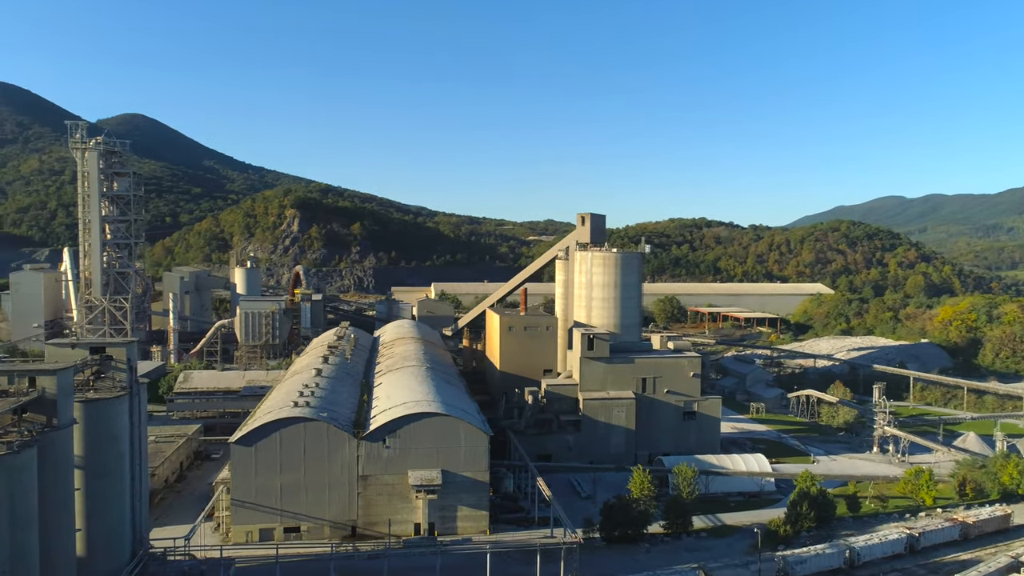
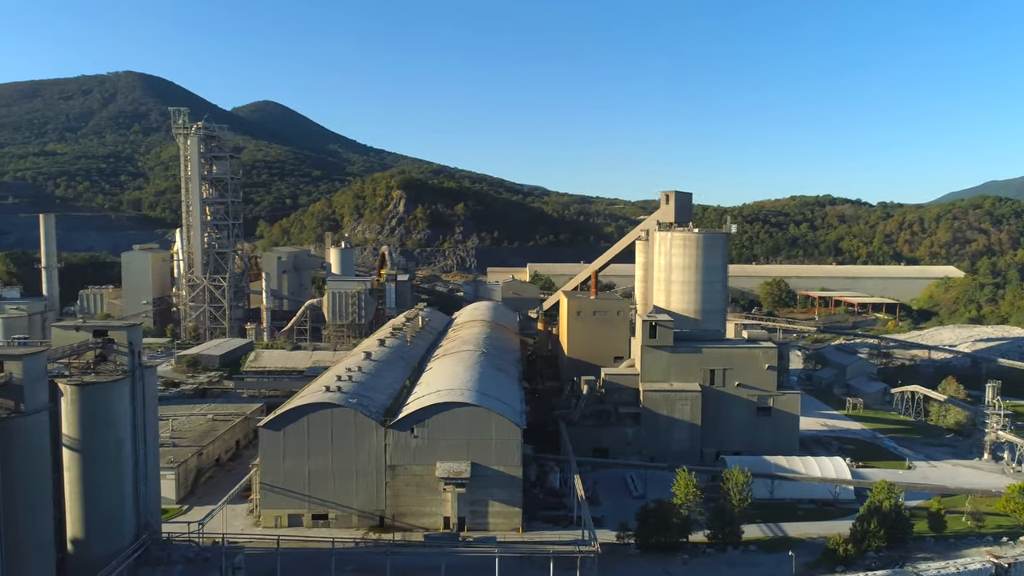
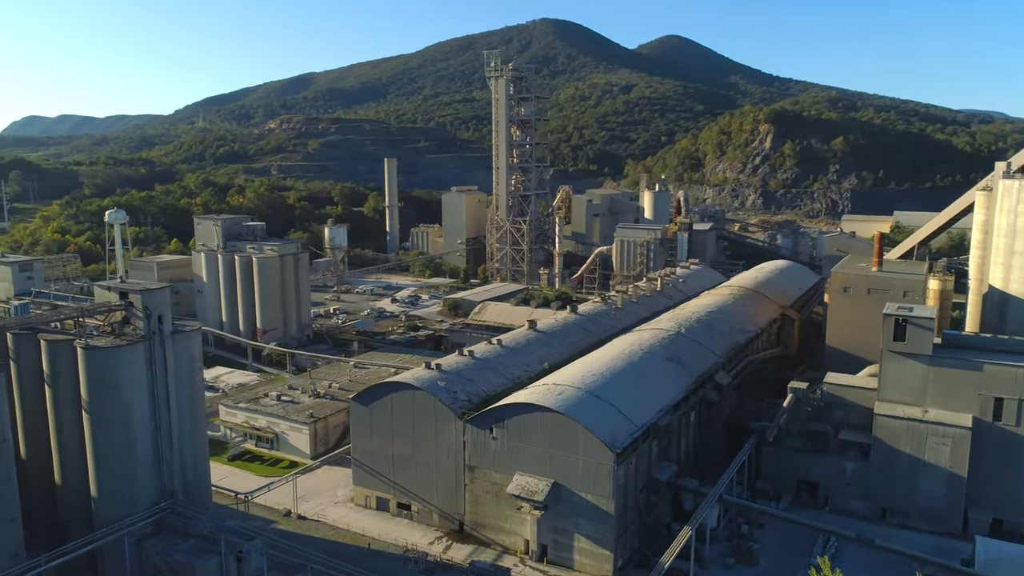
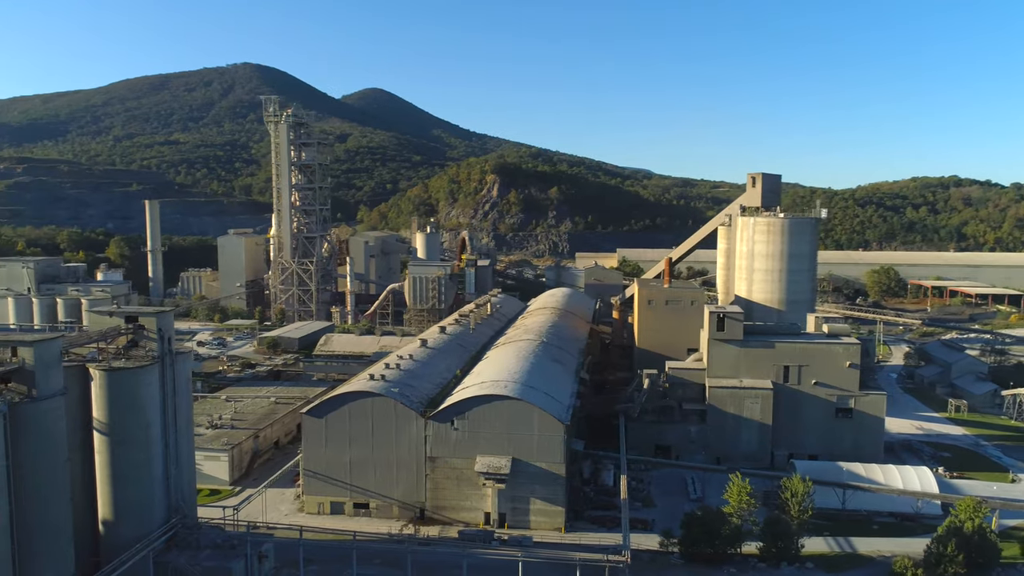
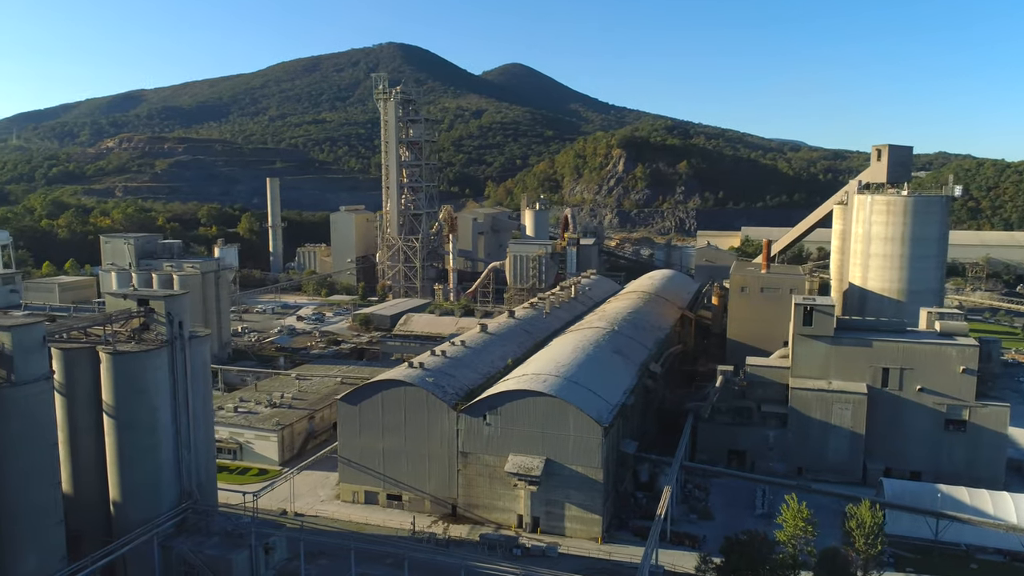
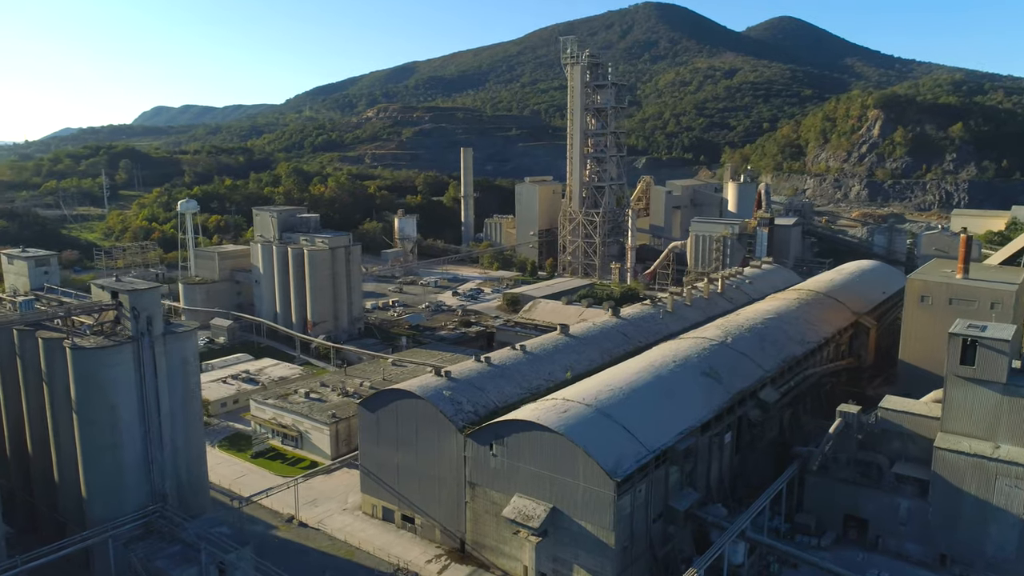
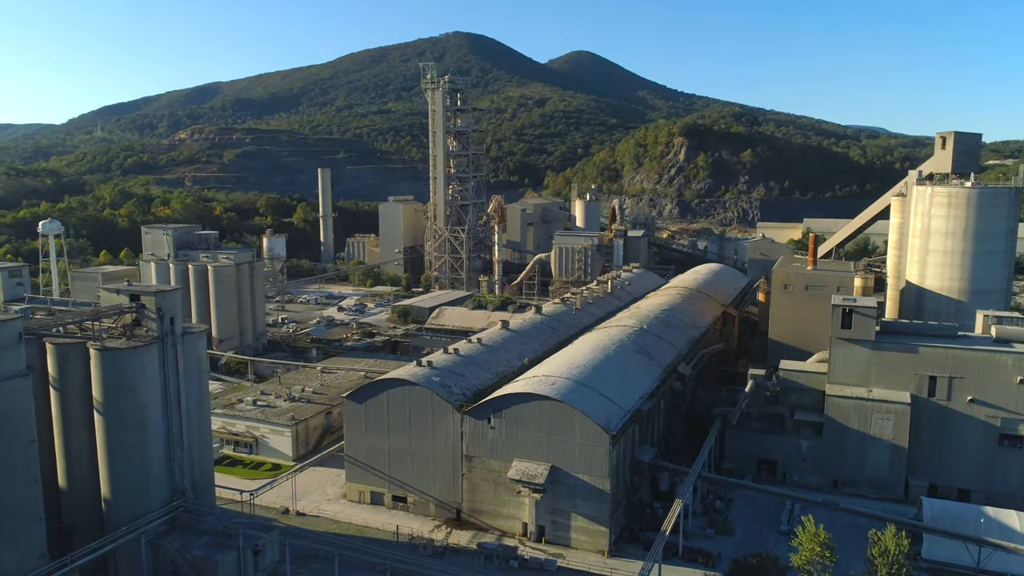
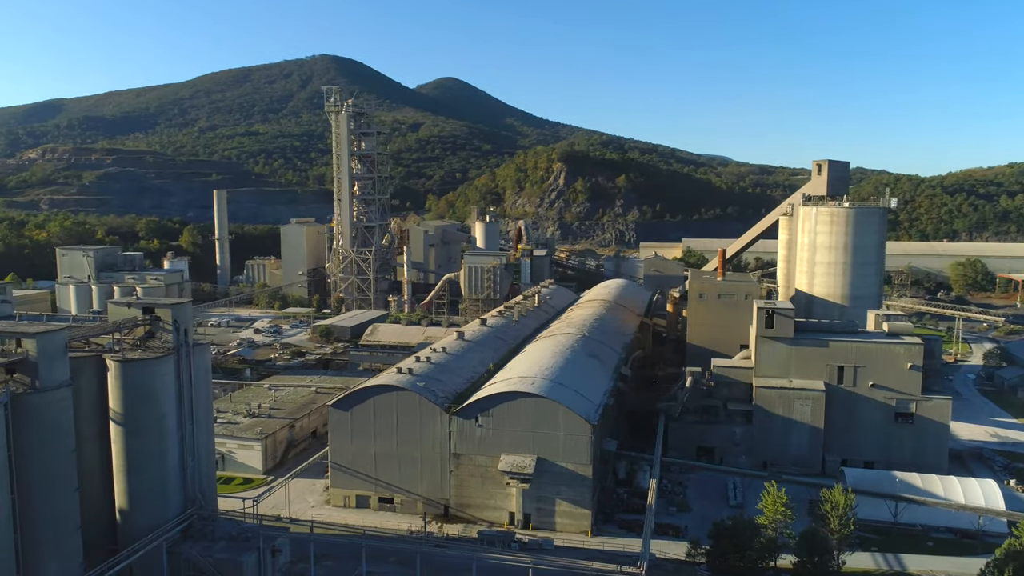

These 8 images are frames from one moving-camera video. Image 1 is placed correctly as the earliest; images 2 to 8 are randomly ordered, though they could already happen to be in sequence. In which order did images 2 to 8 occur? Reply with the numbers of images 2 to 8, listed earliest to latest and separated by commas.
2, 4, 8, 5, 7, 3, 6
